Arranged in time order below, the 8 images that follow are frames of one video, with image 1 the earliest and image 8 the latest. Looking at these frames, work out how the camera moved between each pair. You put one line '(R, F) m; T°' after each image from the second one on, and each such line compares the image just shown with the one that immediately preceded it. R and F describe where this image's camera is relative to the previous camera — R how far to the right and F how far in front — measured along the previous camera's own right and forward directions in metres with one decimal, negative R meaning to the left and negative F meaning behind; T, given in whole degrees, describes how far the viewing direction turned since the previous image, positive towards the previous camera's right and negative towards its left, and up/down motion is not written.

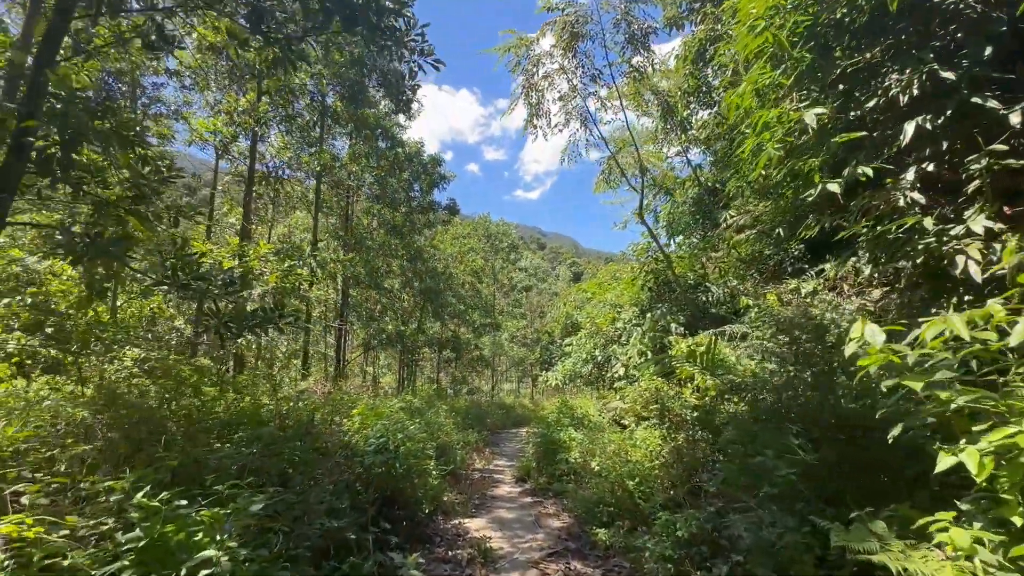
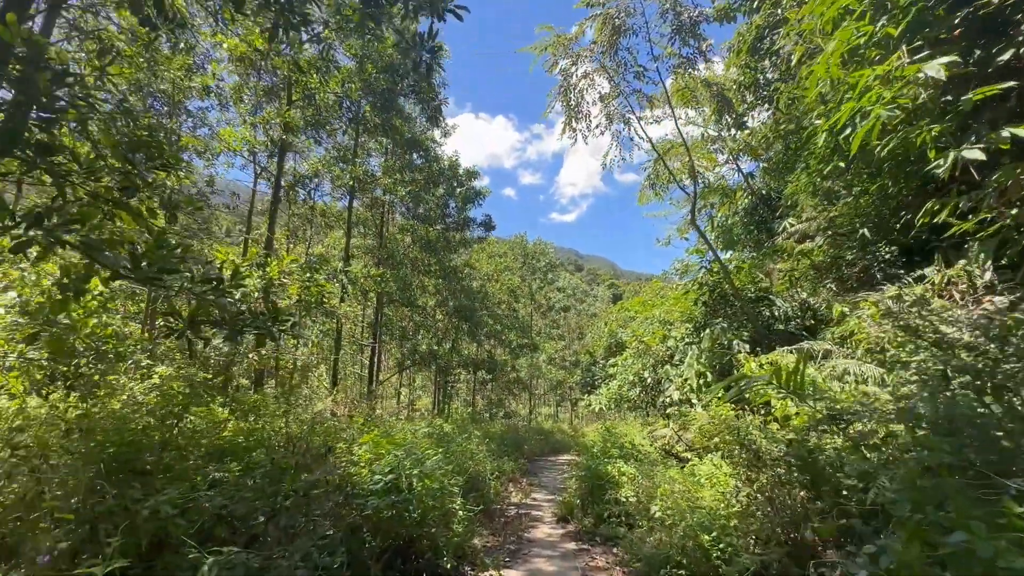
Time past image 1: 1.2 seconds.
(0.0, +0.6) m; -4°
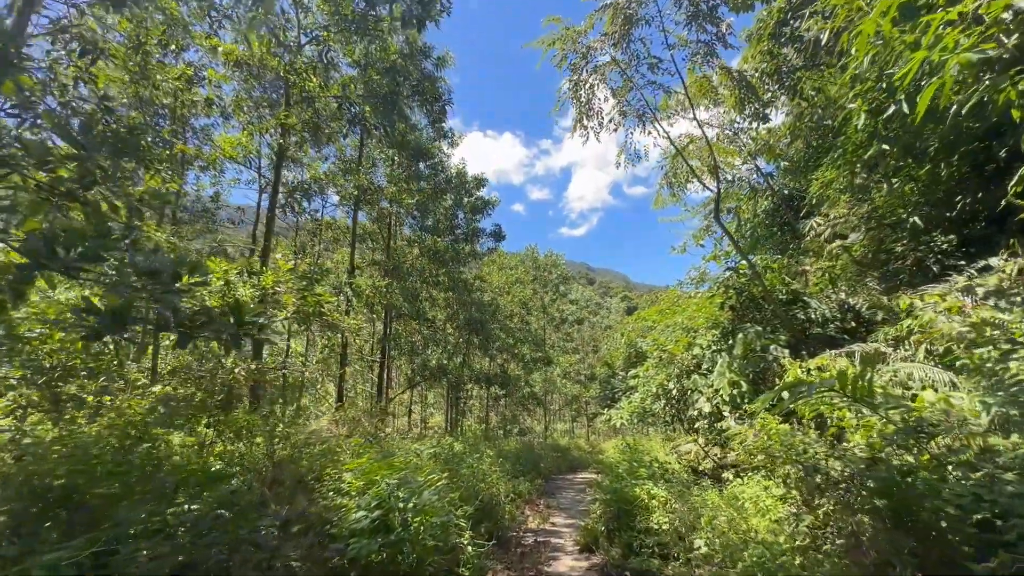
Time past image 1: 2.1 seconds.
(0.0, +0.4) m; -1°
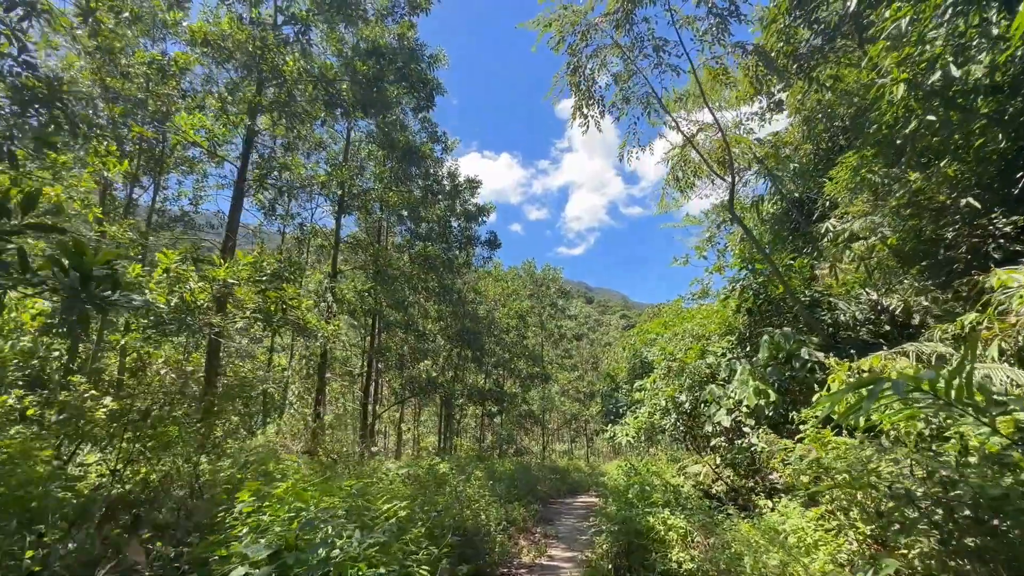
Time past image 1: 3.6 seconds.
(+0.1, +0.6) m; 0°
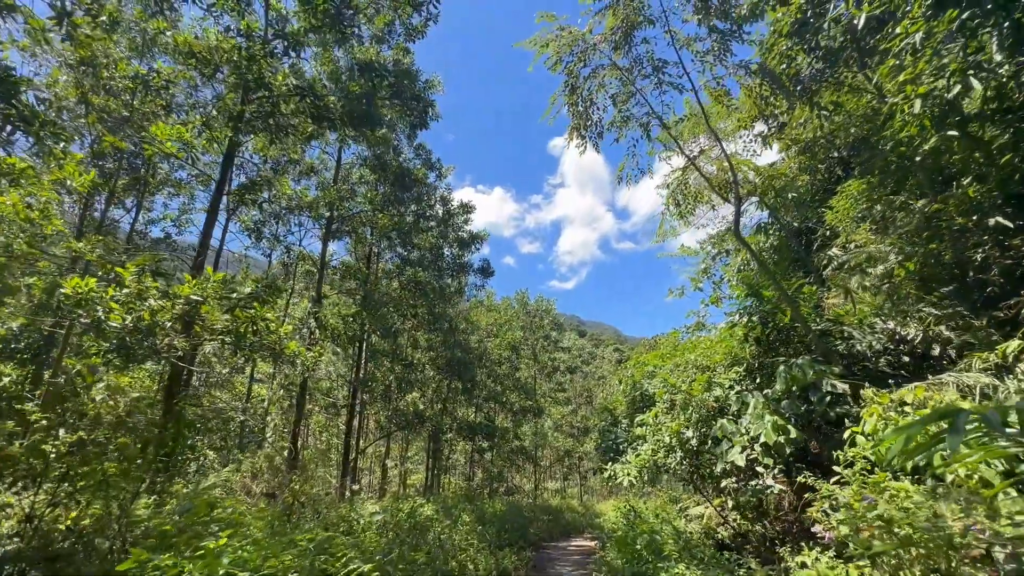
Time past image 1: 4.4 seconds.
(0.0, +0.4) m; +1°
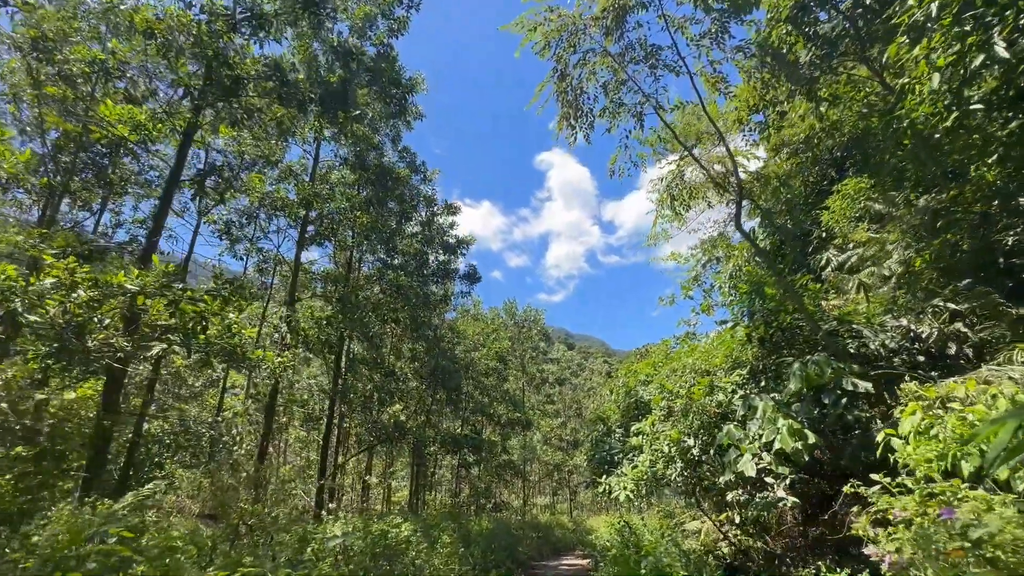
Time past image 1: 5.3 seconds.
(0.0, +0.4) m; +1°
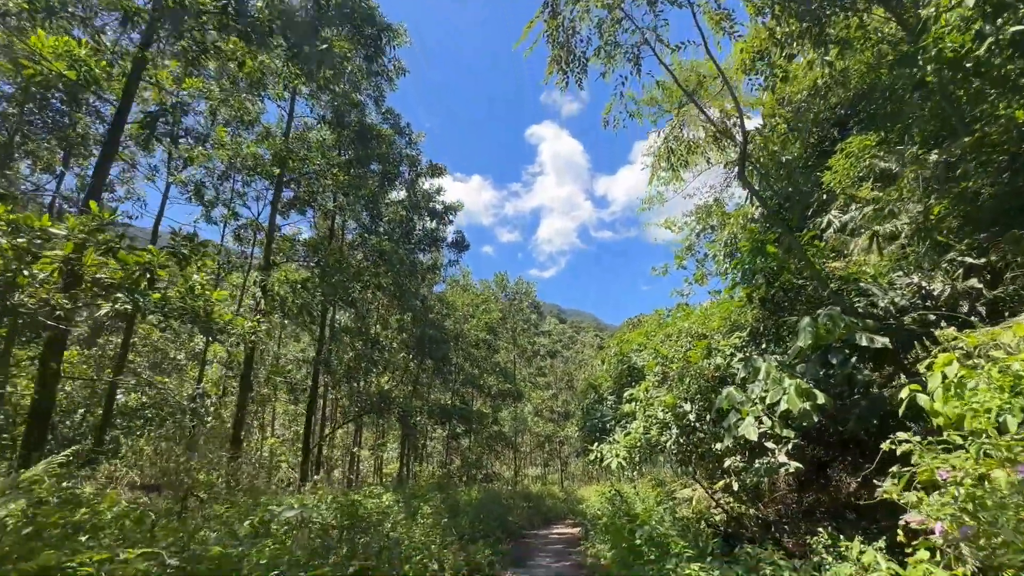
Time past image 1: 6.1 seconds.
(+0.1, +0.3) m; +1°
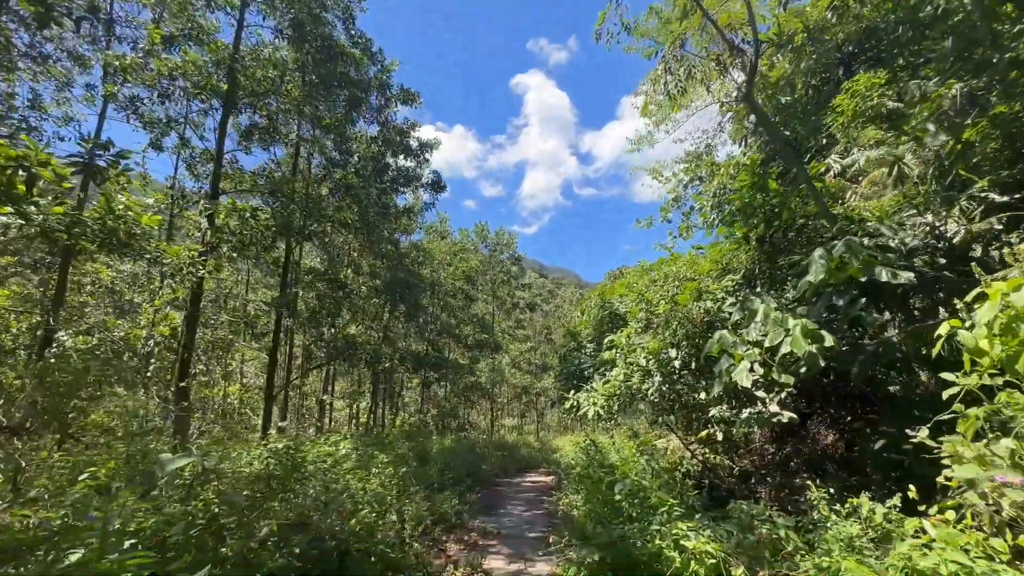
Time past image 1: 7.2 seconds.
(+0.1, +0.5) m; +2°
